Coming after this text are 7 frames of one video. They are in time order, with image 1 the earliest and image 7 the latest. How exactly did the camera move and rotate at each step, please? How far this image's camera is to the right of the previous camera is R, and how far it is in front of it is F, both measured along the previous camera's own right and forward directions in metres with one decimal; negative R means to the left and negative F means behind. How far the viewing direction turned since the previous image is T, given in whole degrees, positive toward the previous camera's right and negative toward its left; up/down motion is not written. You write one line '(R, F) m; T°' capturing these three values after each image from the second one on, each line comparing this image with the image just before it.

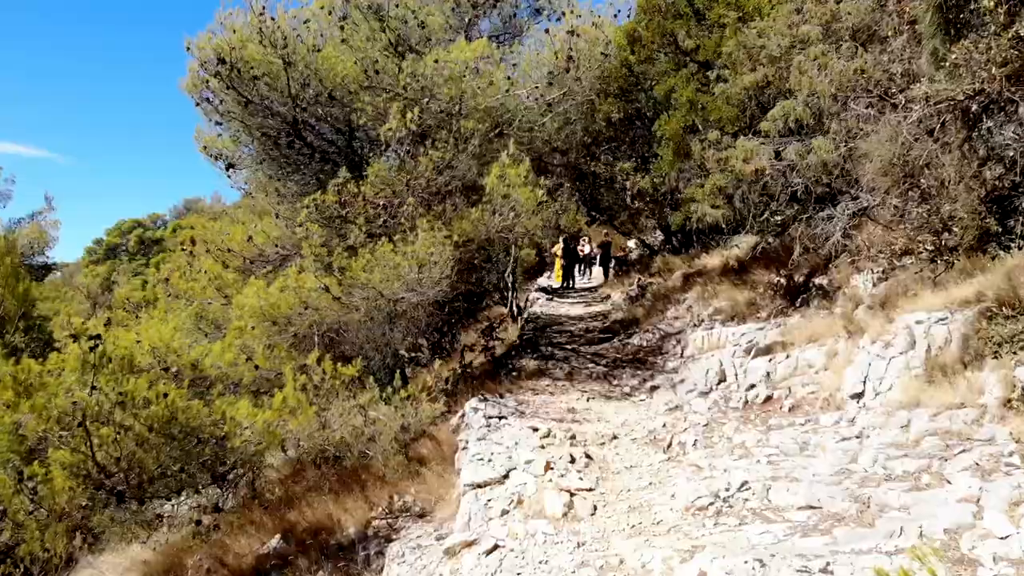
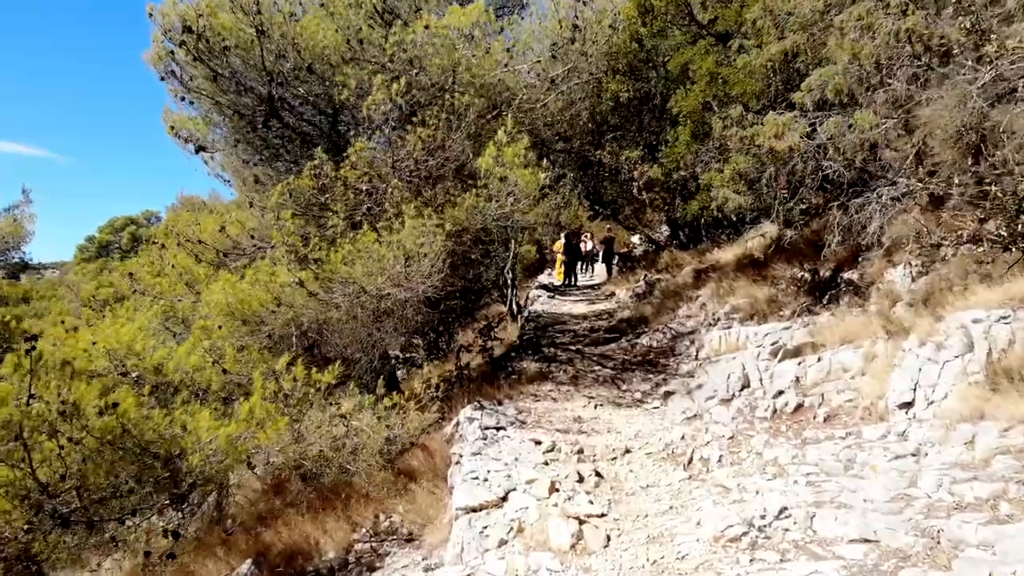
(0.0, +1.1) m; 0°
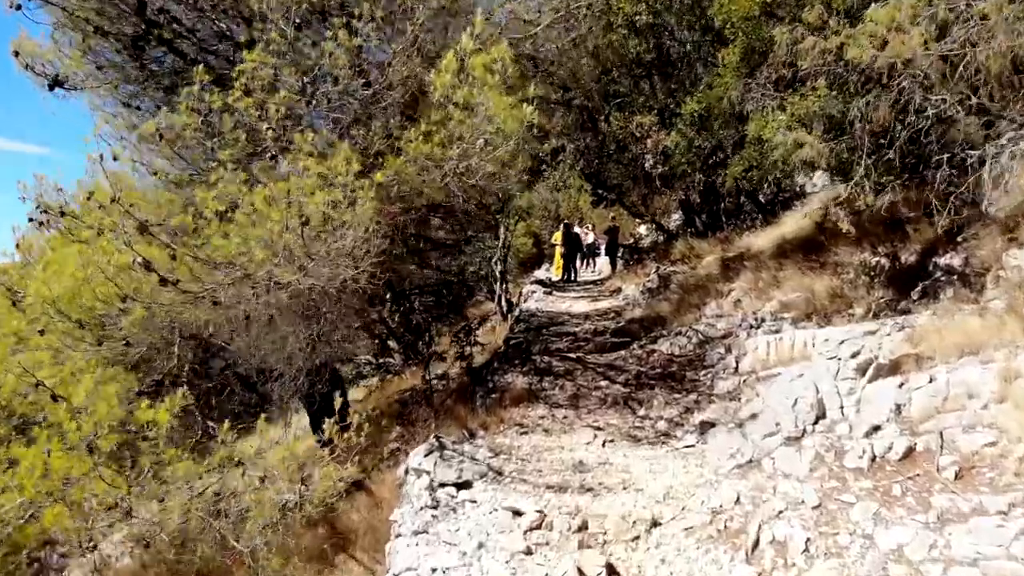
(+0.3, +2.9) m; 0°
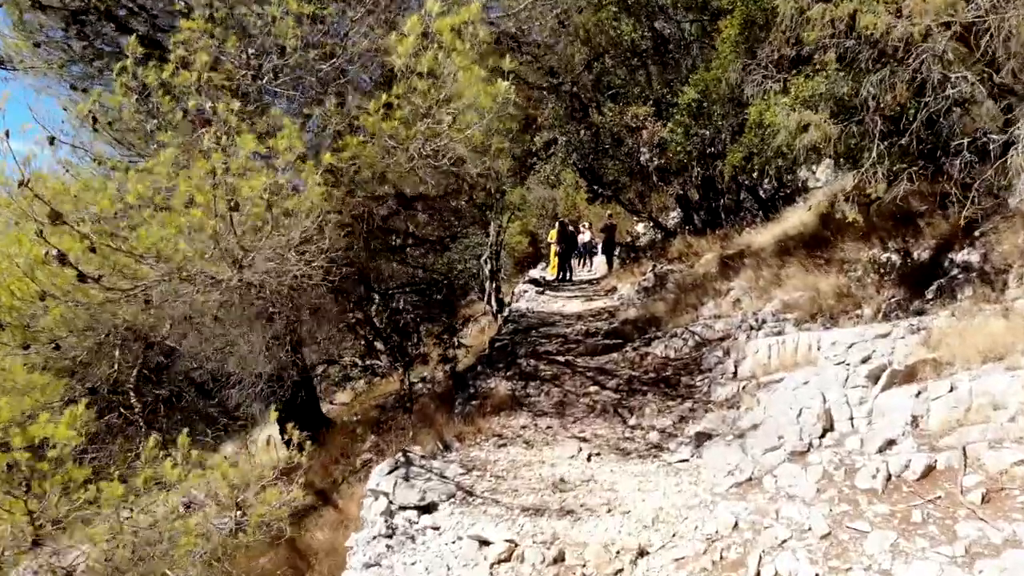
(+0.2, +0.7) m; 0°
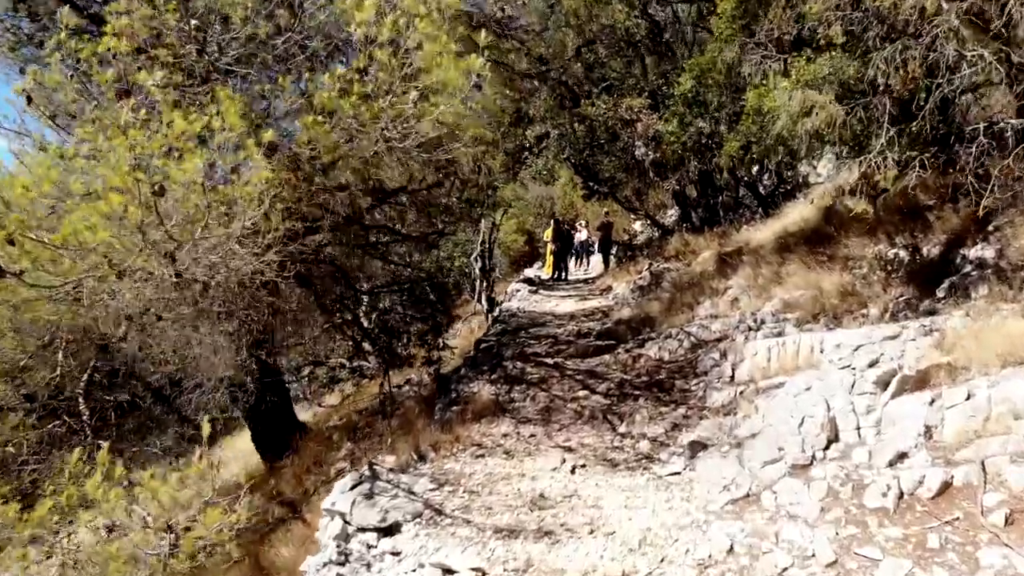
(+0.2, +0.5) m; 0°
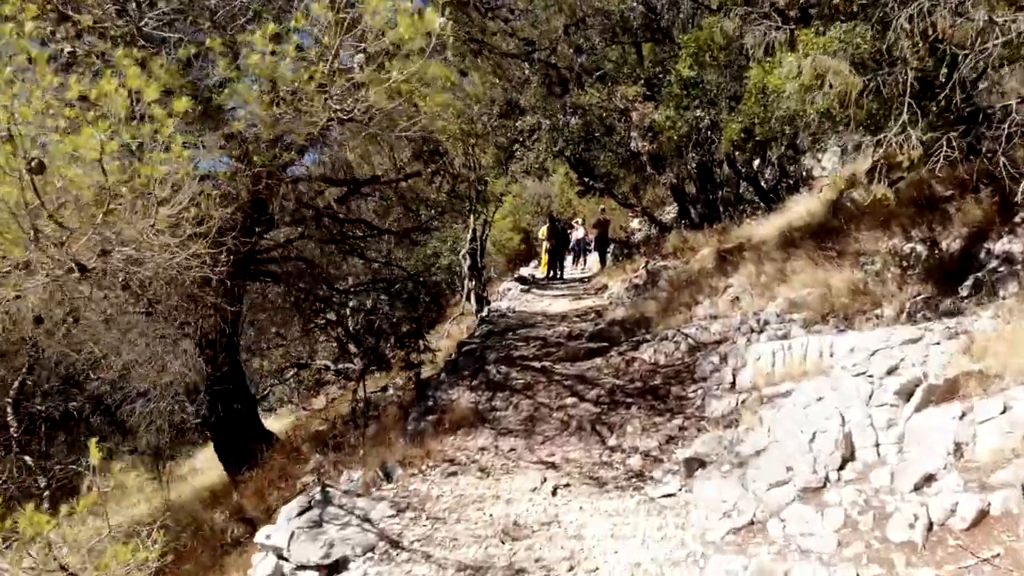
(+0.2, +0.7) m; 0°
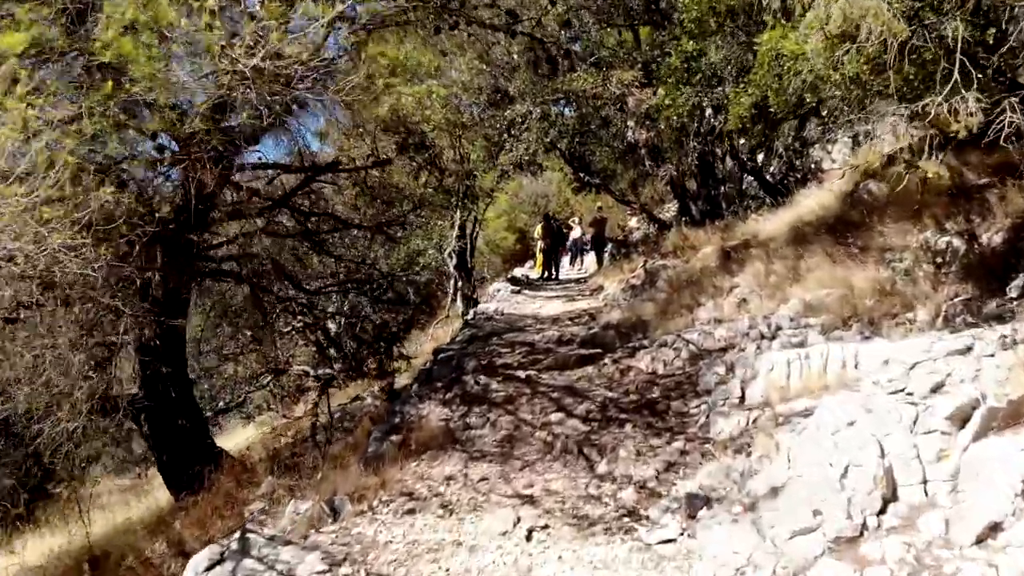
(+0.2, +0.9) m; 0°
